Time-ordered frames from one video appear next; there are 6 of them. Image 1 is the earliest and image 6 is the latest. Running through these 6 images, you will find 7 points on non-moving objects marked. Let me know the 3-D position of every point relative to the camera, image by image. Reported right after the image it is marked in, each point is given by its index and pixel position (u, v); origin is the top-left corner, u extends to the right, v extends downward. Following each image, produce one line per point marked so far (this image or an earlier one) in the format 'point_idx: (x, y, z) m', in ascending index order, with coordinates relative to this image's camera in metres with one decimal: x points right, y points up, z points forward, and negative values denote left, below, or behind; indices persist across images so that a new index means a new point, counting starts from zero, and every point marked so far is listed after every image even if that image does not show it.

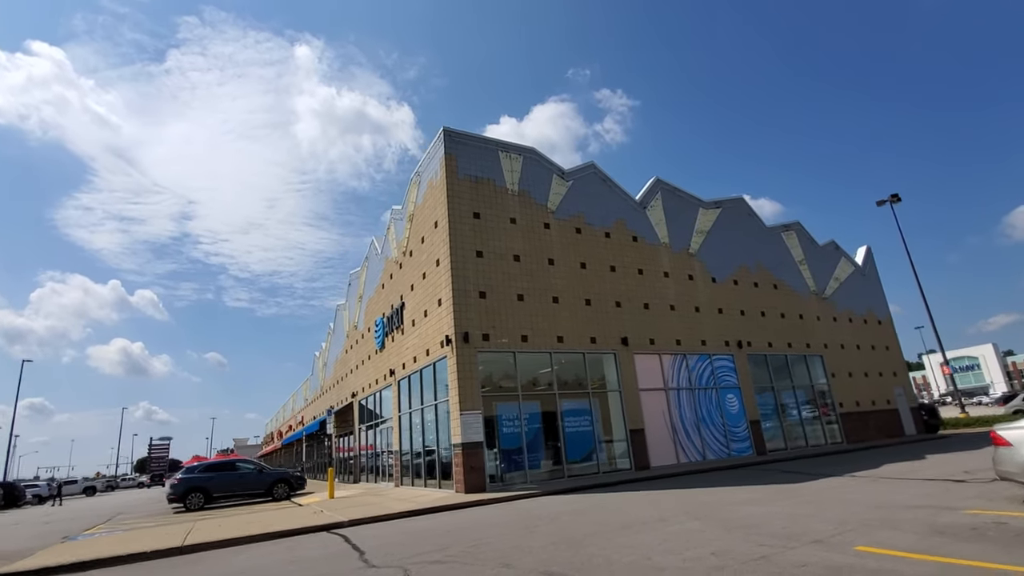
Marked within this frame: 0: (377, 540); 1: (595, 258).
0: (-2.4, -4.5, +9.8) m
1: (+3.0, +1.1, +19.6) m
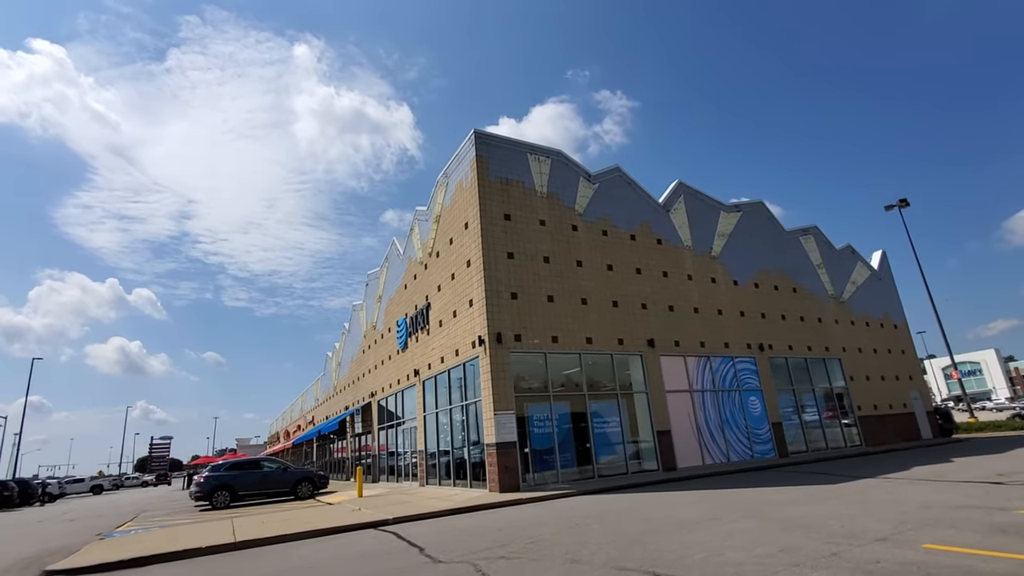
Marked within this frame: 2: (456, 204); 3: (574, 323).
0: (-1.4, -4.6, +9.9) m
1: (+4.0, +1.0, +19.8) m
2: (-1.9, +3.0, +19.1) m
3: (+2.1, -1.2, +18.0) m
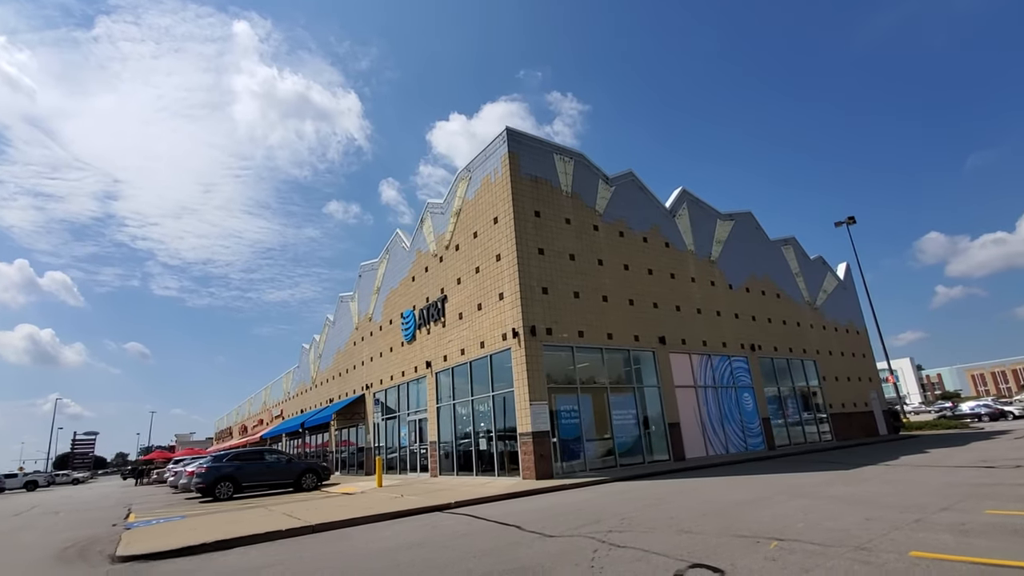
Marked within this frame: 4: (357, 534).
0: (+0.2, -4.4, +10.4) m
1: (+4.7, +1.0, +20.8) m
2: (-1.0, +3.2, +19.4) m
3: (+2.9, -1.1, +18.8) m
4: (-2.8, -4.5, +10.0) m
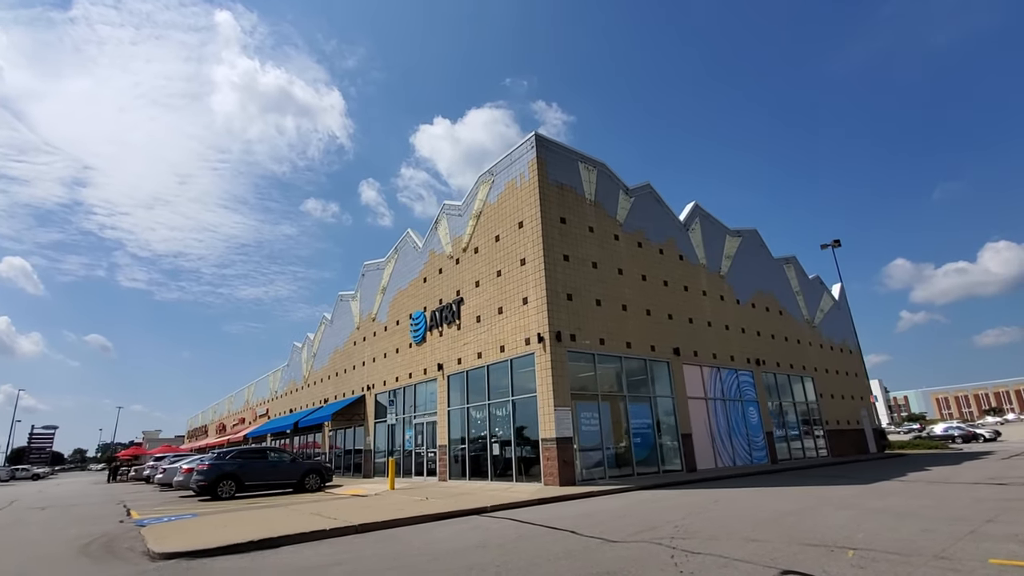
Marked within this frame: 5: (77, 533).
0: (+1.1, -4.4, +10.3) m
1: (+5.4, +0.6, +20.9) m
2: (-0.2, +3.1, +19.4) m
3: (+3.6, -1.4, +18.9) m
4: (-1.9, -4.4, +9.7) m
5: (-9.8, -5.5, +12.3) m
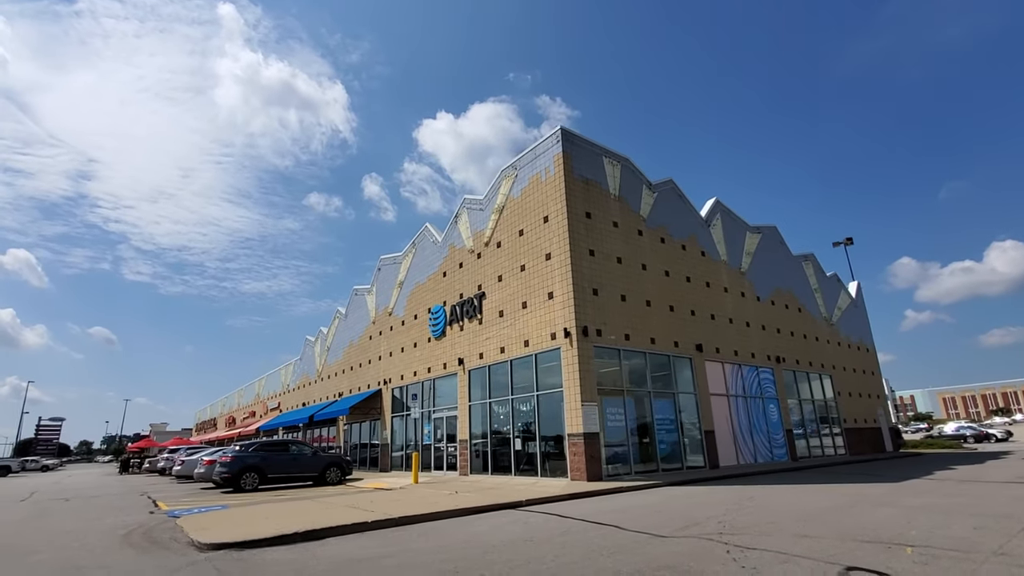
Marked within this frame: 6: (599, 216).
0: (+1.9, -4.3, +10.3) m
1: (+6.3, +0.8, +20.9) m
2: (+0.7, +3.2, +19.3) m
3: (+4.4, -1.2, +18.8) m
4: (-1.1, -4.3, +9.7) m
5: (-9.0, -5.3, +12.3) m
6: (+3.0, +2.5, +18.7) m
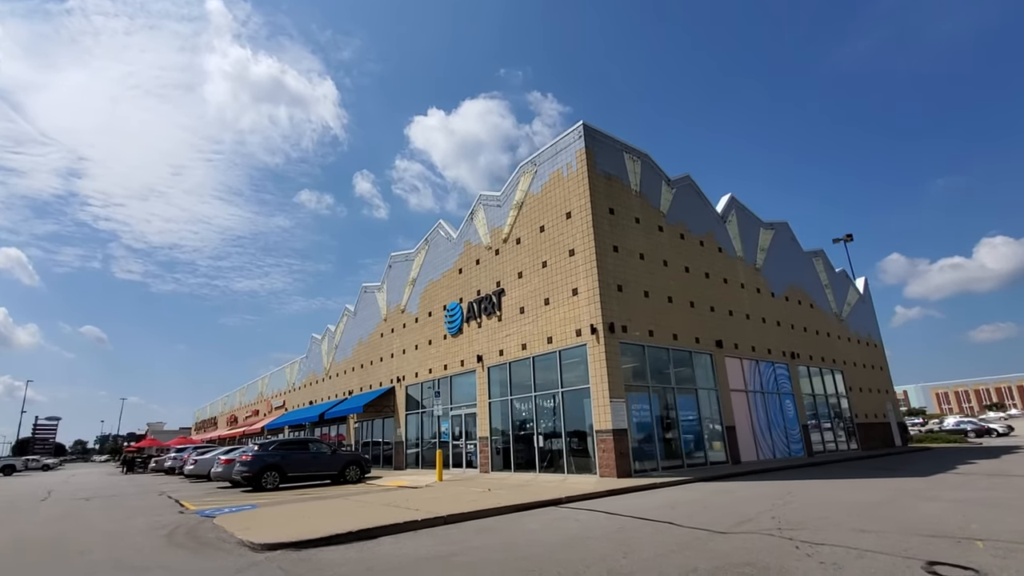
0: (+2.8, -4.2, +10.2) m
1: (+7.0, +0.9, +20.9) m
2: (+1.4, +3.4, +19.2) m
3: (+5.2, -1.1, +18.8) m
4: (-0.2, -4.2, +9.6) m
5: (-8.2, -5.3, +12.1) m
6: (+3.8, +2.6, +18.6) m
